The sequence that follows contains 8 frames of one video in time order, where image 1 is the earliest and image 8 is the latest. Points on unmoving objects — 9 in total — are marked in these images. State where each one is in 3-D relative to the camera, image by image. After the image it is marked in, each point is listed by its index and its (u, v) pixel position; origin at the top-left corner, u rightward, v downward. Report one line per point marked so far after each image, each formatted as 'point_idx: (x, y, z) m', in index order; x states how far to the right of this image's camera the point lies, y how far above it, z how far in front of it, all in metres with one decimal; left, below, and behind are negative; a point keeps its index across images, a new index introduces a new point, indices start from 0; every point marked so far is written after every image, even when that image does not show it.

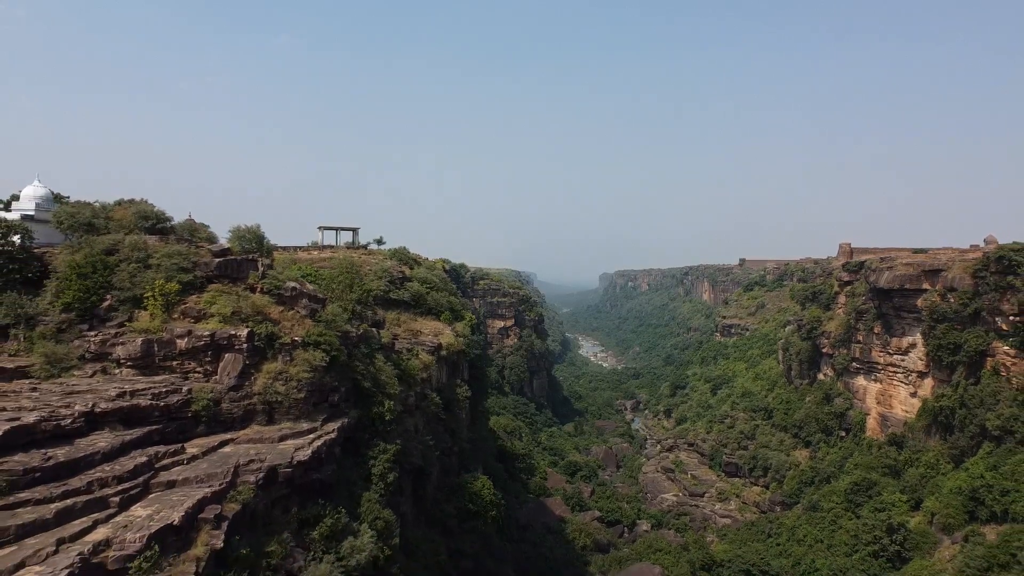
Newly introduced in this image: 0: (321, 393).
0: (-3.0, -1.7, +12.8) m
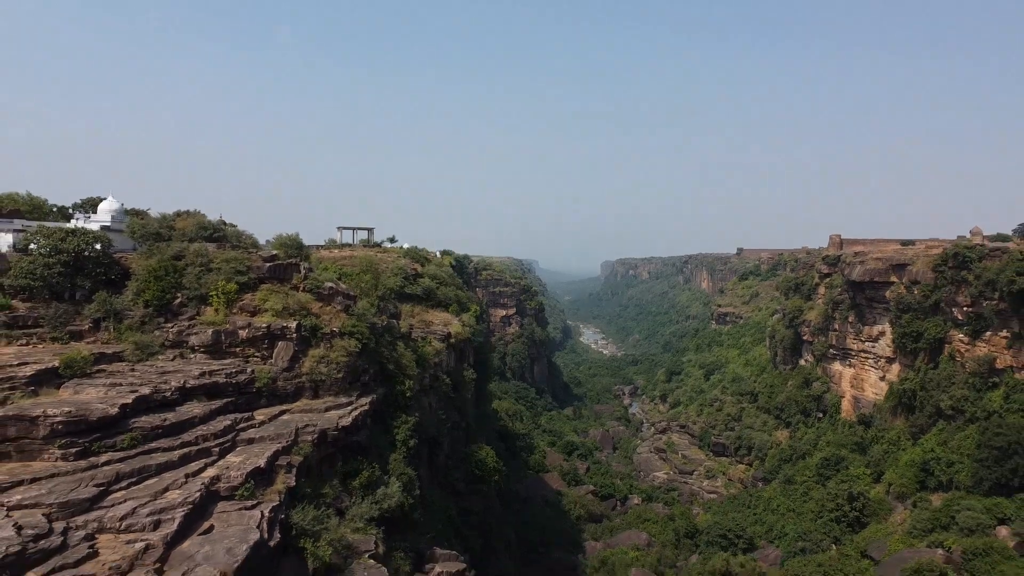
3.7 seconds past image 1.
0: (-3.0, -1.7, +15.6) m
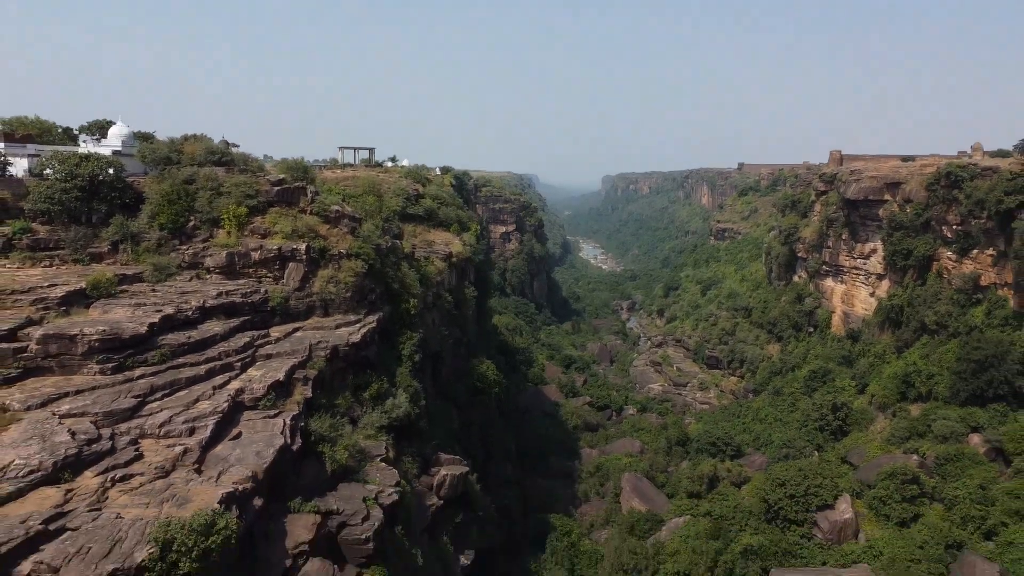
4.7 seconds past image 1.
0: (-3.0, -0.1, +16.4) m
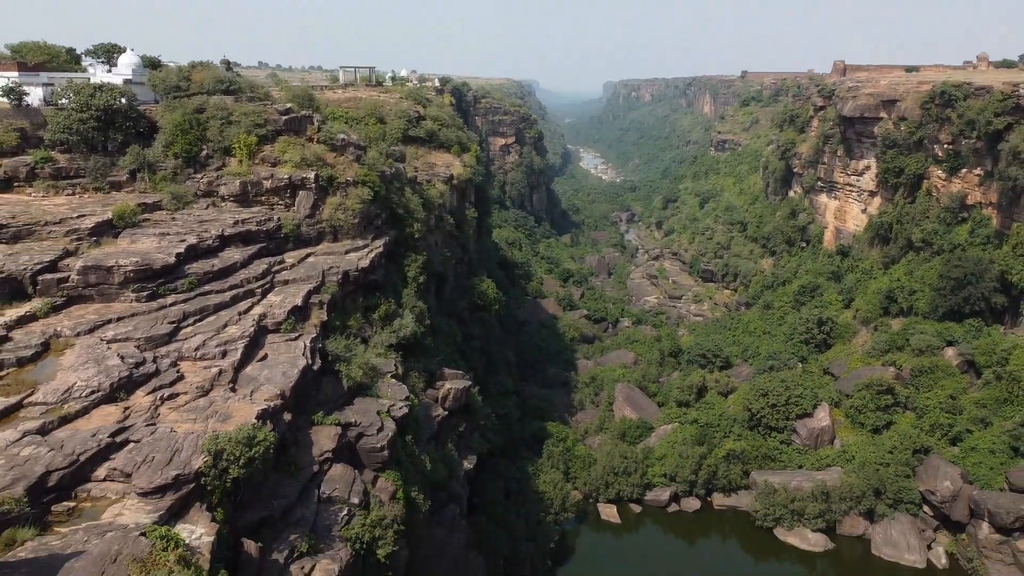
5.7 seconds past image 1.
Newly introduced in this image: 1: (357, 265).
0: (-3.1, +1.5, +17.3) m
1: (-2.9, +0.4, +15.1) m
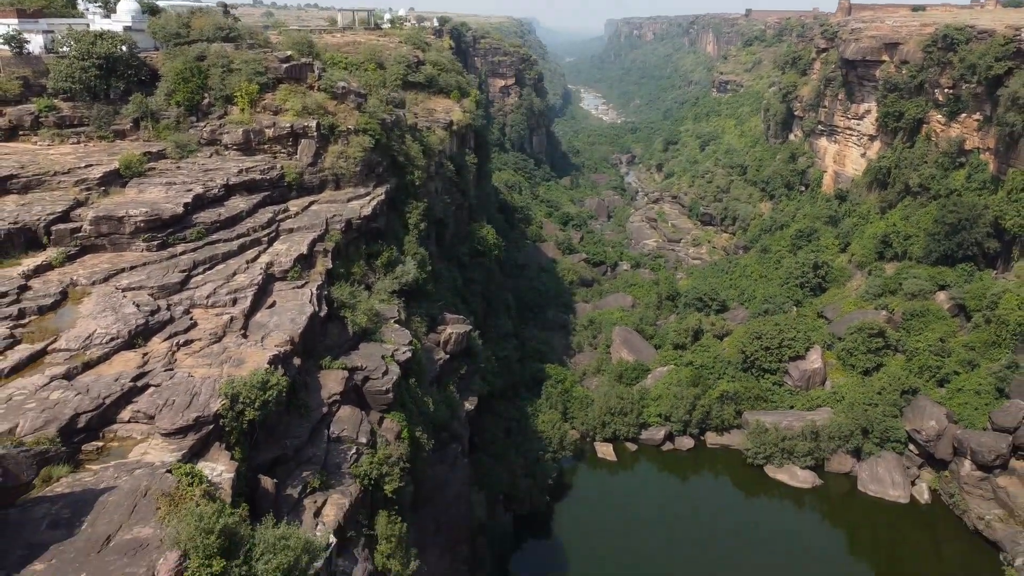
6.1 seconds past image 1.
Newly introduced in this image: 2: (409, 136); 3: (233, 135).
0: (-3.1, +2.6, +17.6) m
1: (-2.9, +1.4, +15.5) m
2: (-2.5, +3.8, +20.0) m
3: (-5.6, +3.1, +16.2) m
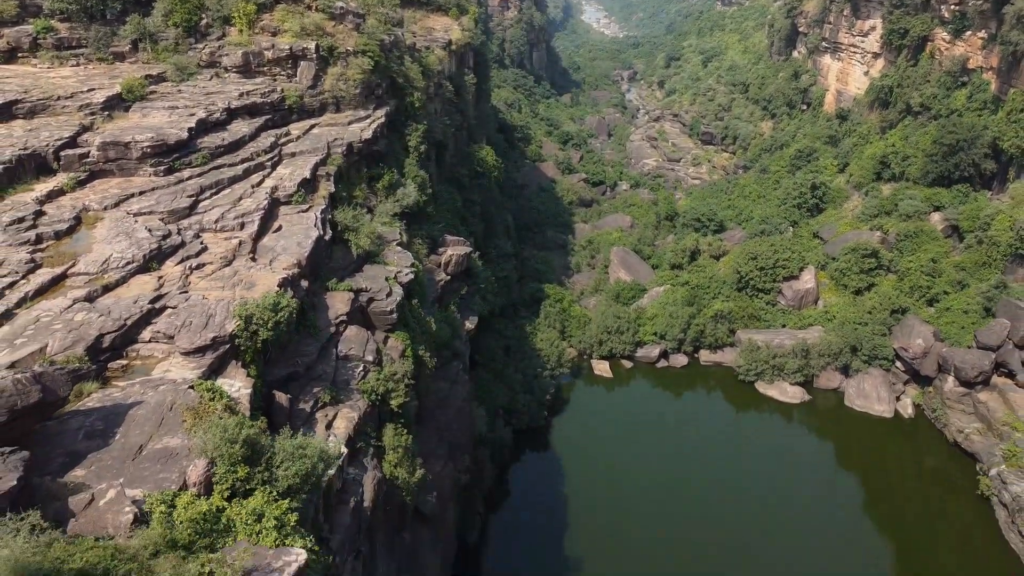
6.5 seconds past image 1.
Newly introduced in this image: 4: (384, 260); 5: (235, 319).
0: (-3.1, +4.3, +17.6) m
1: (-2.9, +2.9, +15.6) m
2: (-2.6, +5.7, +19.9) m
3: (-5.6, +4.6, +16.2) m
4: (-2.2, +0.5, +13.7) m
5: (-2.9, -0.3, +8.6) m
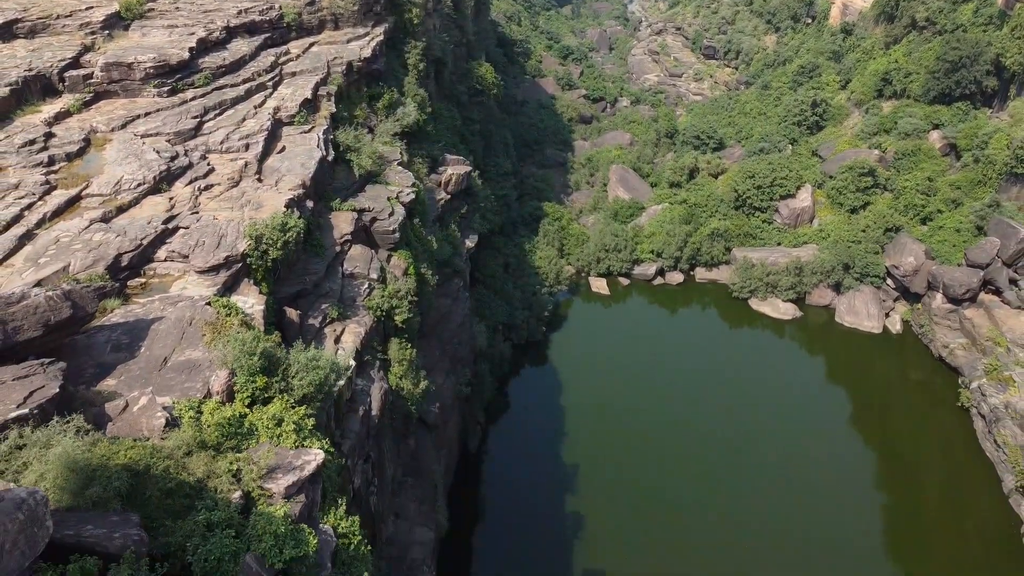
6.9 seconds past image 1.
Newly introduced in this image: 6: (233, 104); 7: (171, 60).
0: (-3.1, +6.1, +17.5) m
1: (-2.9, +4.5, +15.7) m
2: (-2.6, +7.7, +19.6) m
3: (-5.6, +6.2, +16.0) m
4: (-2.2, +1.9, +14.0) m
5: (-3.0, +0.5, +9.0) m
6: (-4.4, +2.9, +12.6) m
7: (-5.2, +3.5, +12.4) m
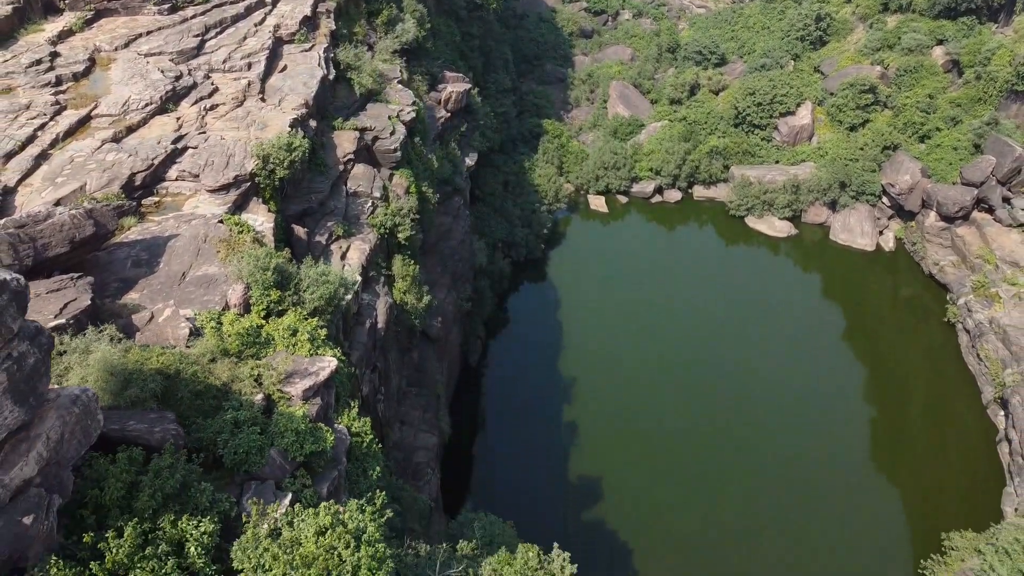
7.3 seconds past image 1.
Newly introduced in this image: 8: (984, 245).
0: (-3.1, +7.9, +17.2) m
1: (-2.9, +6.1, +15.5) m
2: (-2.6, +9.7, +19.1) m
3: (-5.6, +7.9, +15.7) m
4: (-2.2, +3.3, +14.1) m
5: (-3.0, +1.5, +9.3) m
6: (-4.4, +4.2, +12.7) m
7: (-5.3, +4.8, +12.4) m
8: (+10.8, +1.0, +18.6) m
